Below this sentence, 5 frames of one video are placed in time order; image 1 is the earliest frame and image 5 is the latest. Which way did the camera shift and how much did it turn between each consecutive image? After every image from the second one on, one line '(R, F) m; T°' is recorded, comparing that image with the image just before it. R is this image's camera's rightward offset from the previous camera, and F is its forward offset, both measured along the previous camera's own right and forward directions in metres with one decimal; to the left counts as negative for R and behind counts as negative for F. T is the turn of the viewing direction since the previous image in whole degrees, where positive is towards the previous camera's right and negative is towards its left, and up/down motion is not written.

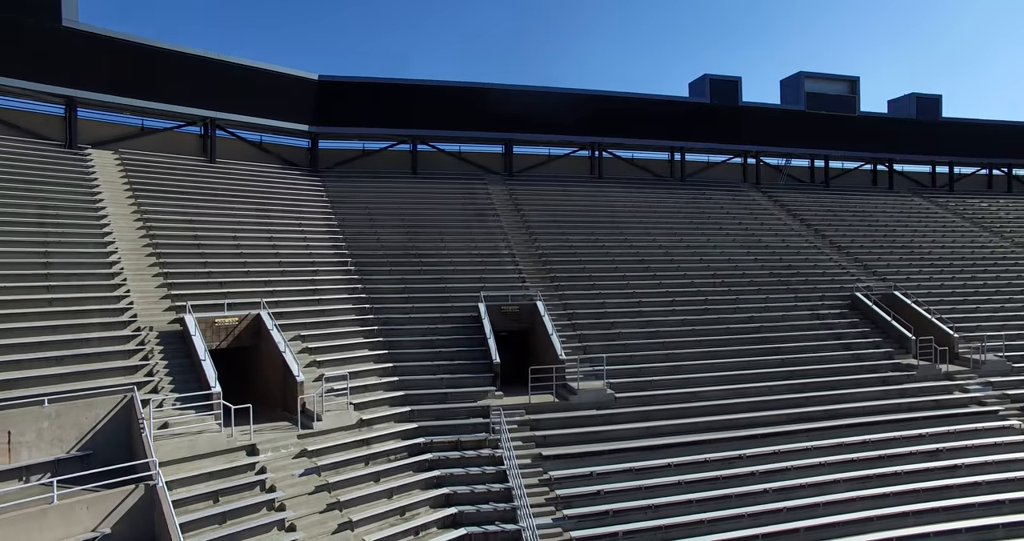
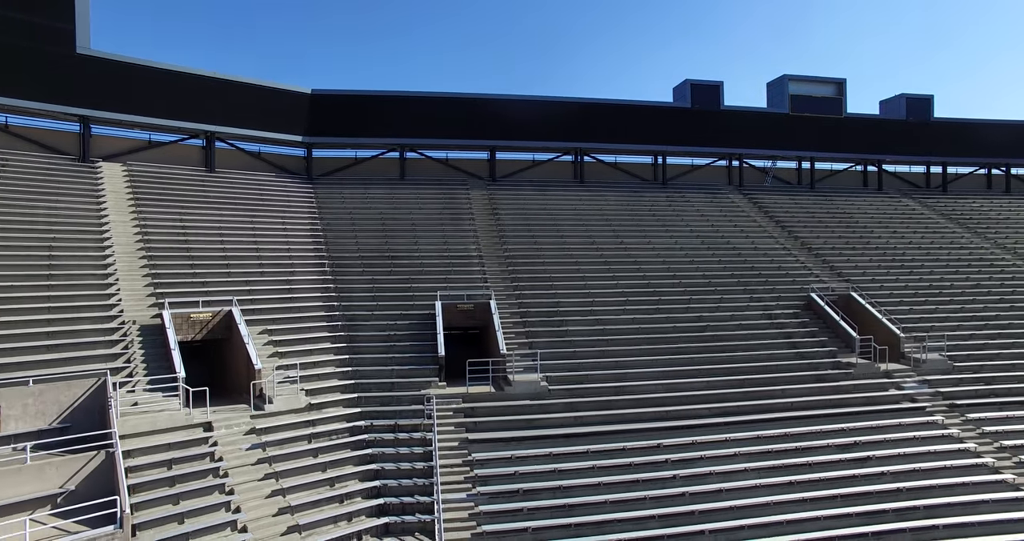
(+1.5, -0.9) m; -3°
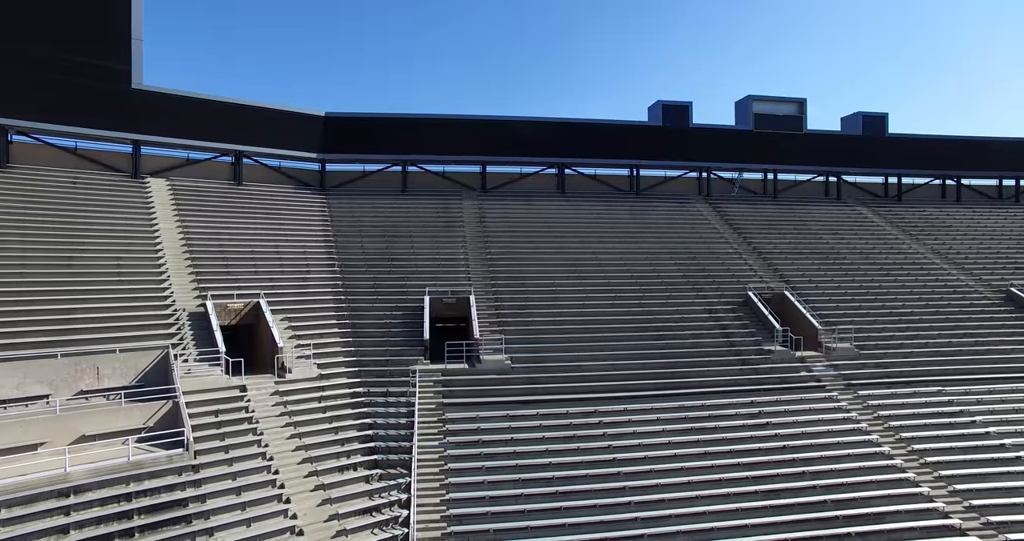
(+0.9, -2.4) m; -1°
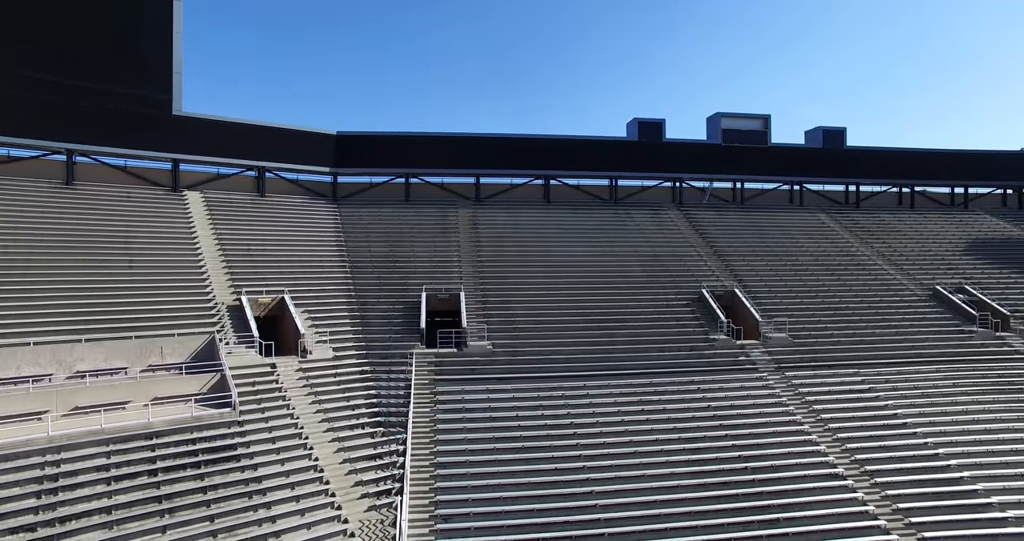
(+0.7, -2.5) m; -1°
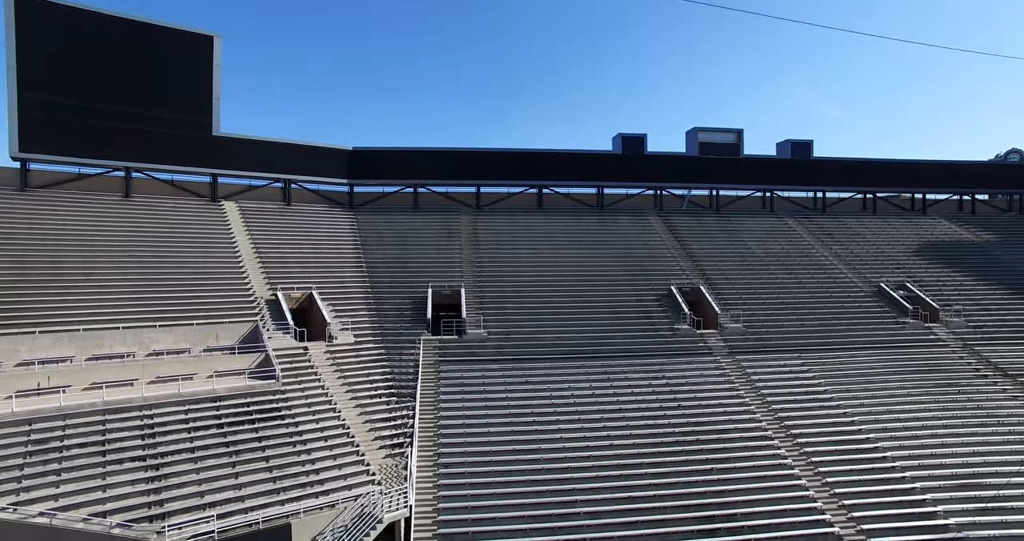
(+0.5, -2.7) m; -1°
